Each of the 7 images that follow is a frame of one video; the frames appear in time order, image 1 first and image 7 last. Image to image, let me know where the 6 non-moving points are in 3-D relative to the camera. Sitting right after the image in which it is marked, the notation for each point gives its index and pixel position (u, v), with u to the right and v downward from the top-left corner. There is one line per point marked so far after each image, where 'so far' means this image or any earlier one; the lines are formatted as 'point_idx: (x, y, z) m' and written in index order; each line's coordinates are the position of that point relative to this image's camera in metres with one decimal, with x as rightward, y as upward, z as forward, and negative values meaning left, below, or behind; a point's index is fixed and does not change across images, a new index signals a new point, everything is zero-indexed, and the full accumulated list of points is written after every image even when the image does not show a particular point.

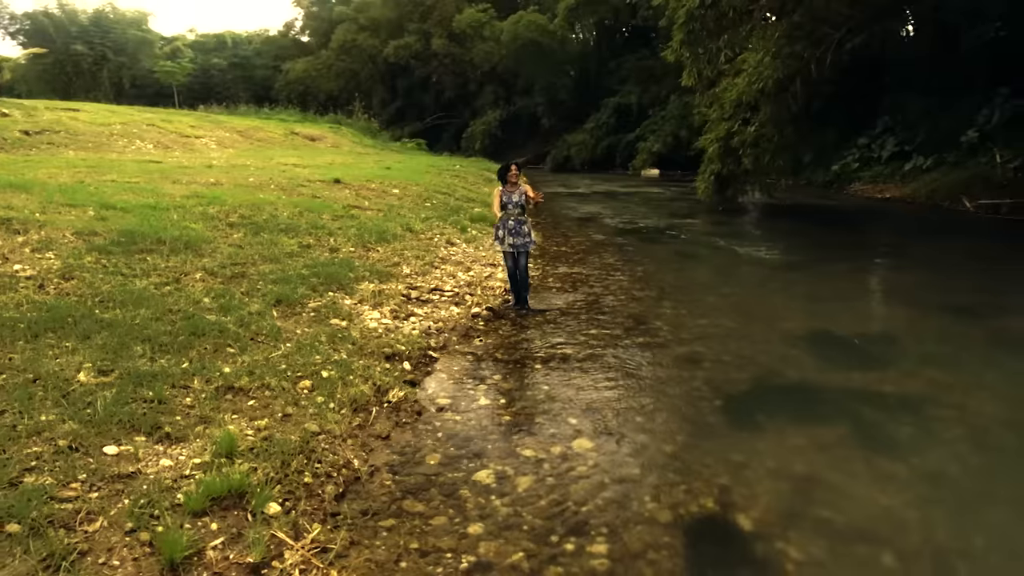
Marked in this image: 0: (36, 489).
0: (-2.9, -1.2, +4.0) m
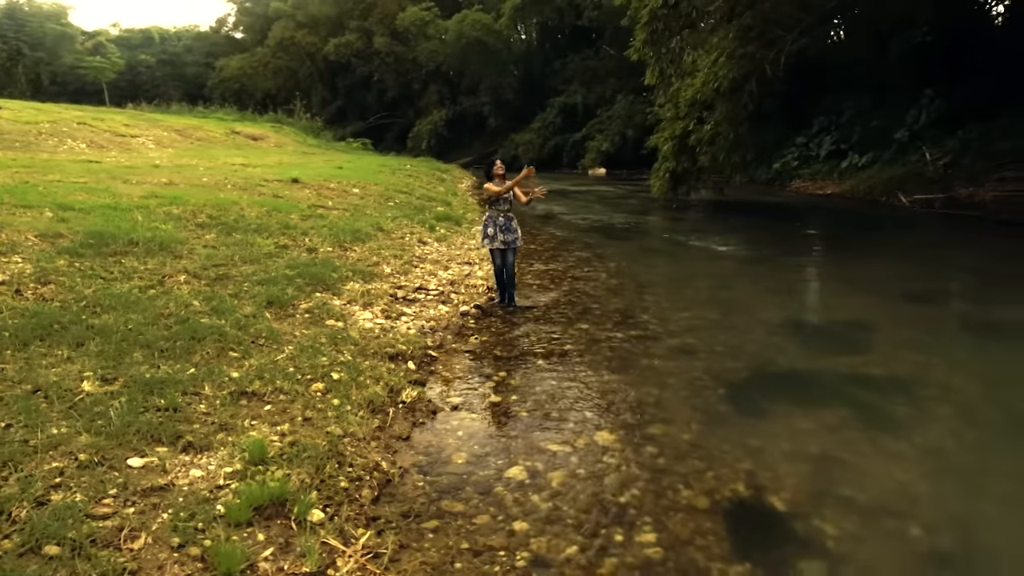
0: (-2.5, -1.3, +3.7) m
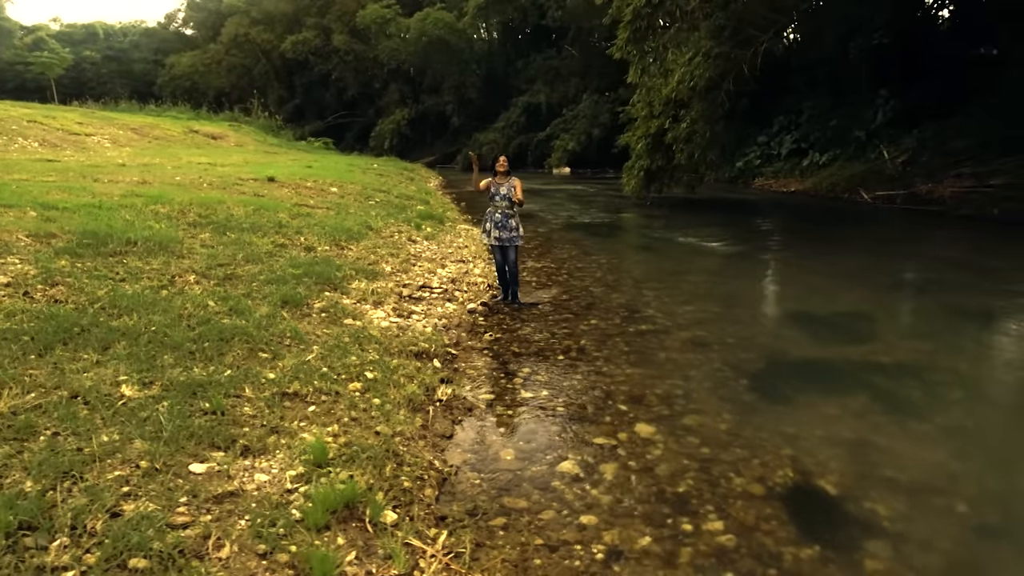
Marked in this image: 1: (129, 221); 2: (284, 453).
0: (-2.0, -1.2, +3.5) m
1: (-5.5, +1.0, +9.3) m
2: (-1.6, -1.2, +4.5) m
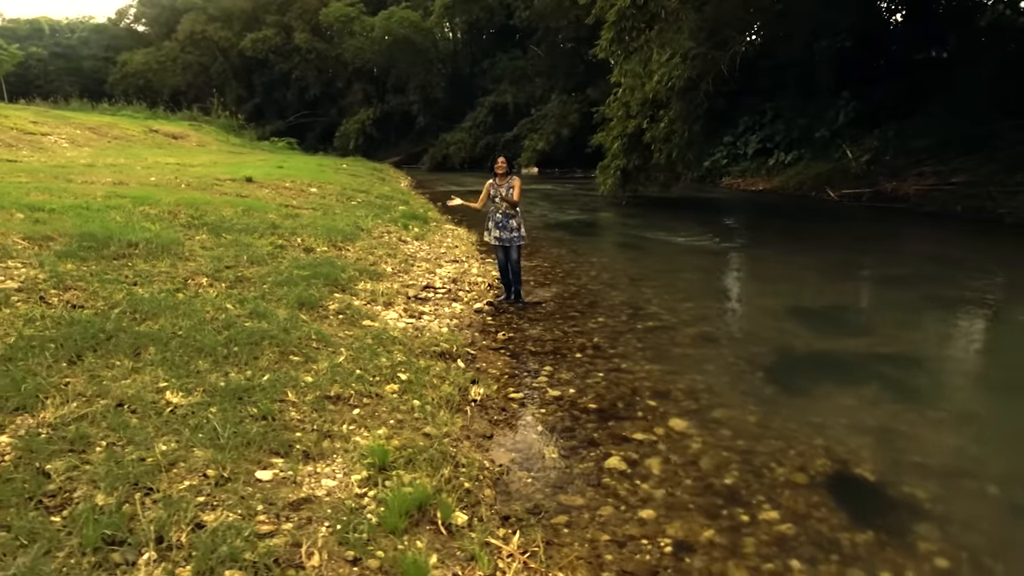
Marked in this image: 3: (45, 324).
0: (-1.5, -1.2, +3.4) m
1: (-5.4, +0.9, +8.9) m
2: (-1.1, -1.2, +4.4) m
3: (-3.8, -0.3, +5.2) m
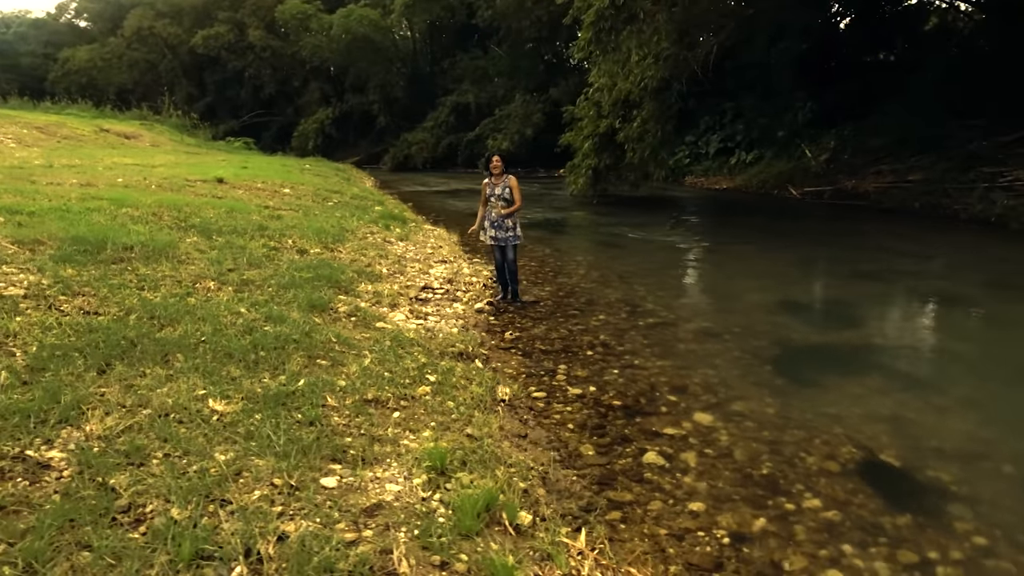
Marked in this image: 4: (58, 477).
0: (-1.0, -1.2, +3.3) m
1: (-5.3, +0.8, +8.5) m
2: (-0.8, -1.2, +4.3) m
3: (-3.4, -0.3, +4.9) m
4: (-2.4, -1.0, +3.4) m
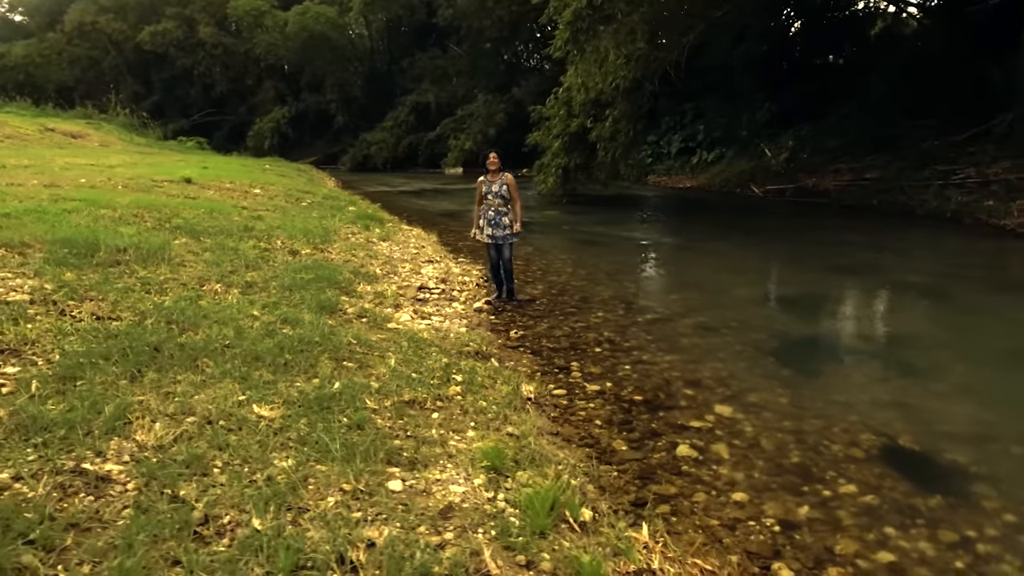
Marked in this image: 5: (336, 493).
0: (-0.6, -1.2, +3.2) m
1: (-5.3, +0.8, +8.1) m
2: (-0.4, -1.1, +4.2) m
3: (-3.1, -0.4, +4.7) m
4: (-1.9, -1.0, +3.2) m
5: (-1.0, -1.1, +3.5) m
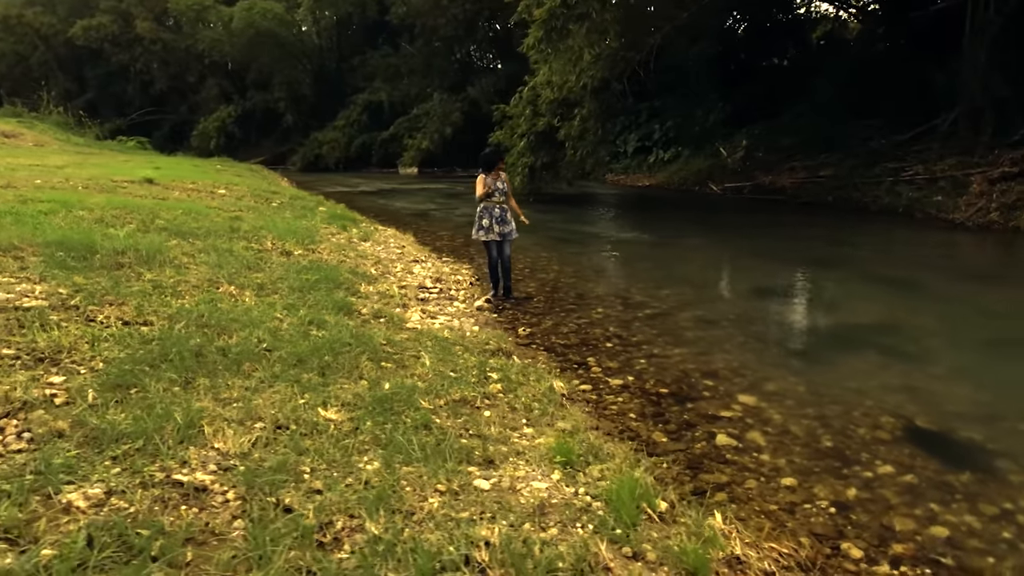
0: (0.0, -1.2, +3.1) m
1: (-5.1, +0.7, +7.6) m
2: (+0.1, -1.1, +4.2) m
3: (-2.7, -0.4, +4.4) m
4: (-1.3, -1.0, +3.0) m
5: (-0.4, -1.1, +3.4) m
